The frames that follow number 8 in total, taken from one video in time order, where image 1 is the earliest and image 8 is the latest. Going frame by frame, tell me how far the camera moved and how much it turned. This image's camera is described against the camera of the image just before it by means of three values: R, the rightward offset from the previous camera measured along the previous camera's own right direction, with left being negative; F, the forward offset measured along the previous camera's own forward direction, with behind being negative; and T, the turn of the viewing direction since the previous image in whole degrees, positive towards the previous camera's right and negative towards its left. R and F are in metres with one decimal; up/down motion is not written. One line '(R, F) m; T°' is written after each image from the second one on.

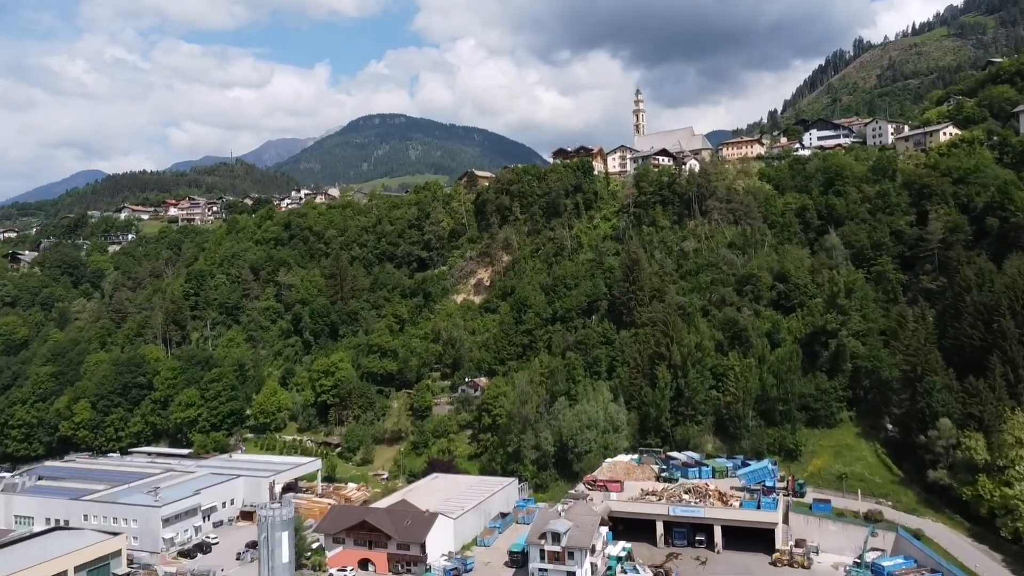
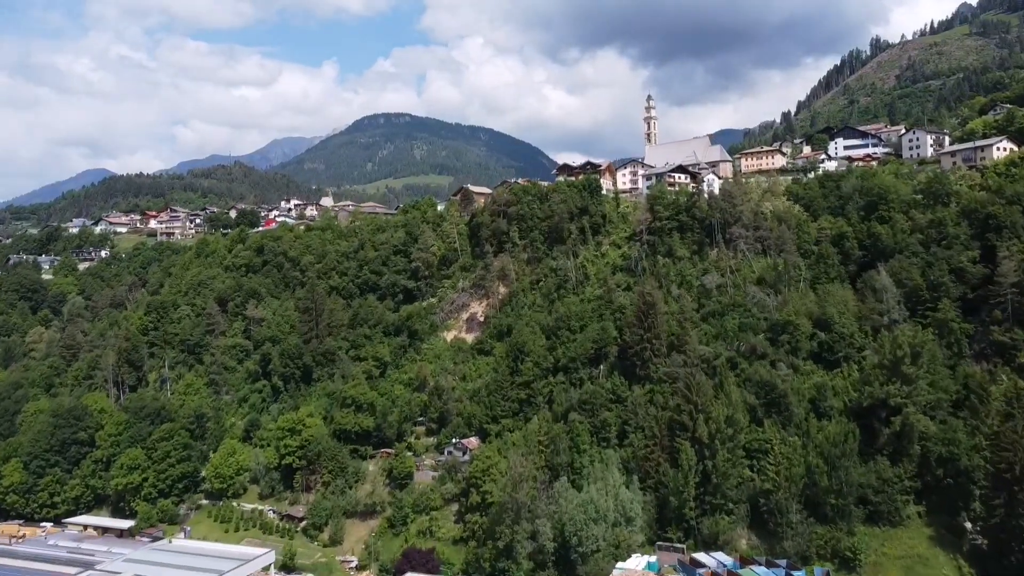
(+0.5, +5.1) m; 0°
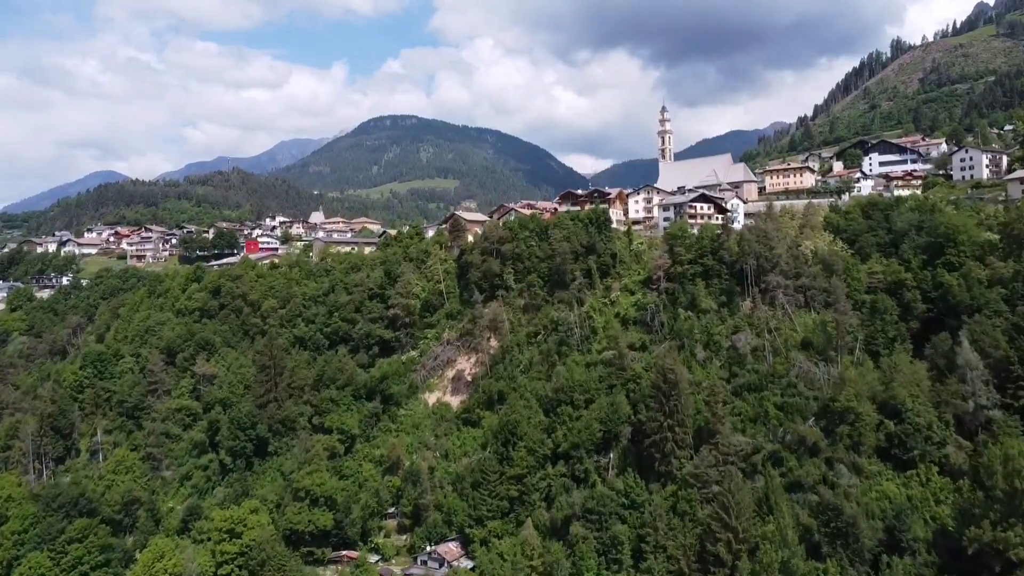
(+0.6, +6.0) m; -1°
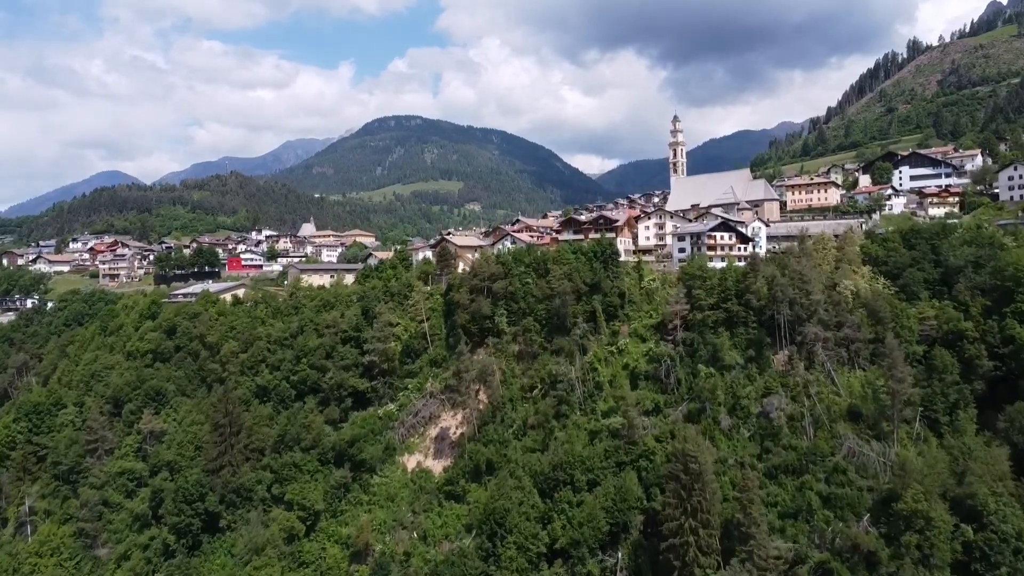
(+0.5, +4.5) m; 0°
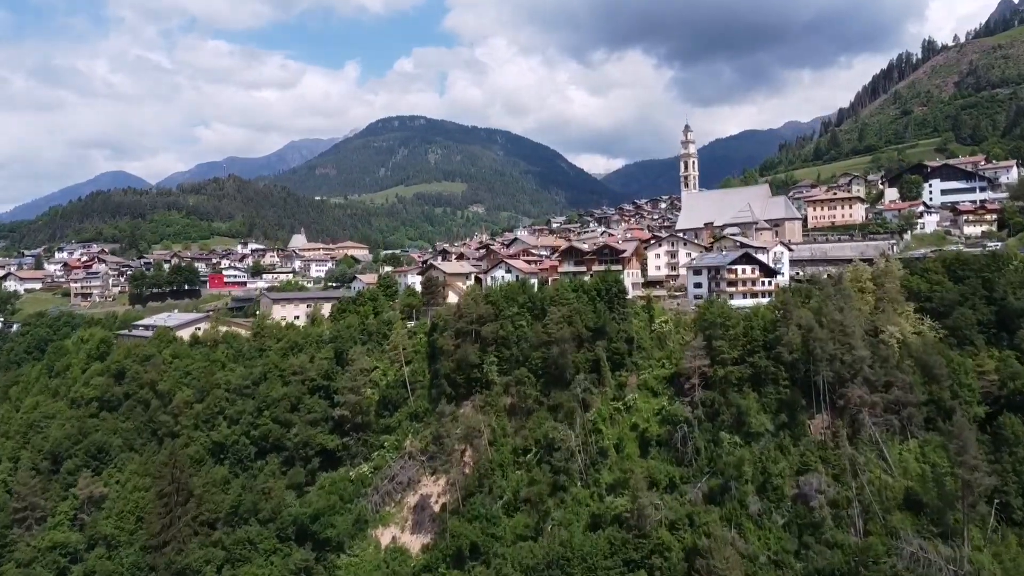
(+0.5, +4.0) m; 0°
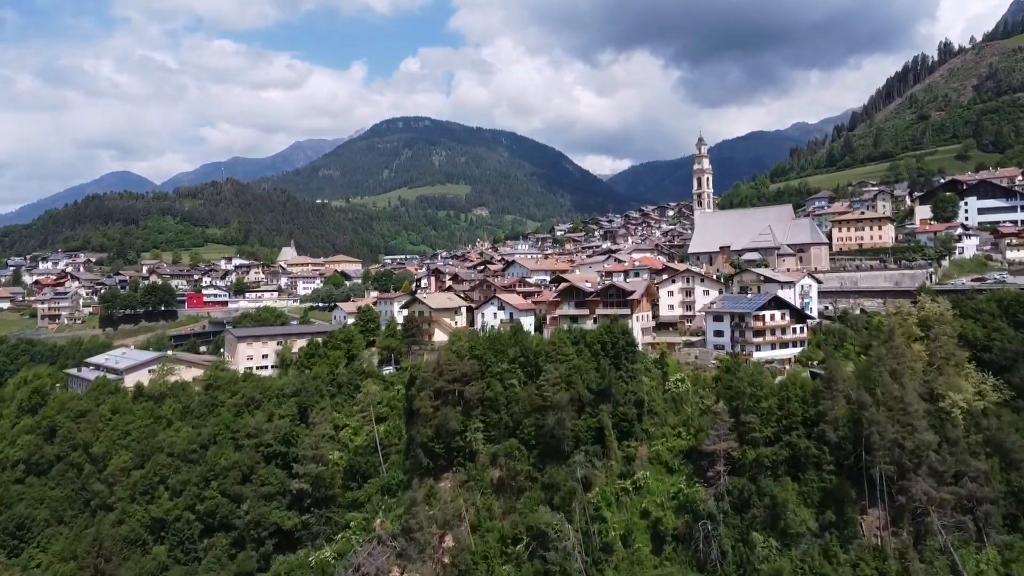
(+0.5, +4.0) m; 0°
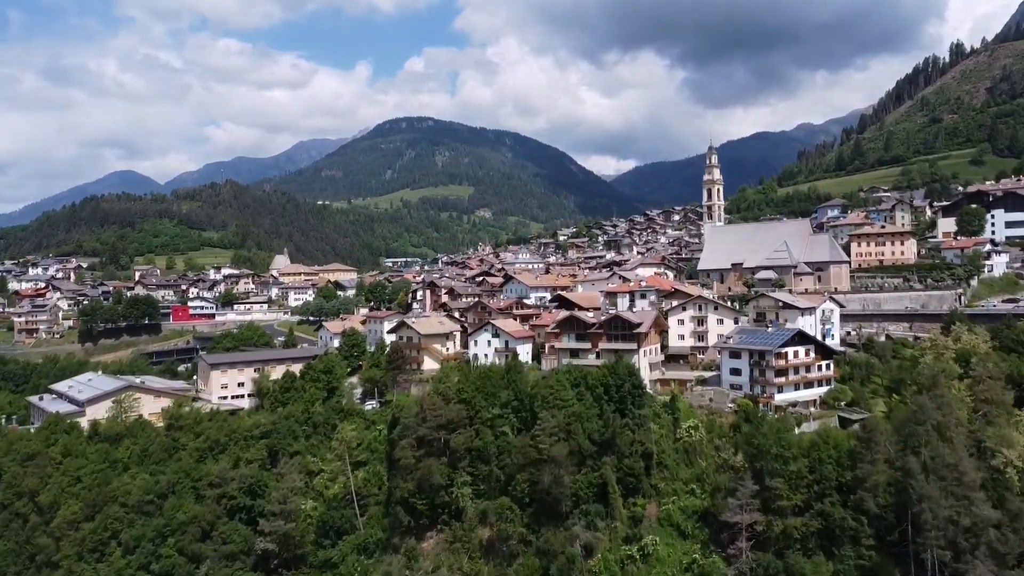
(+0.3, +2.5) m; 0°
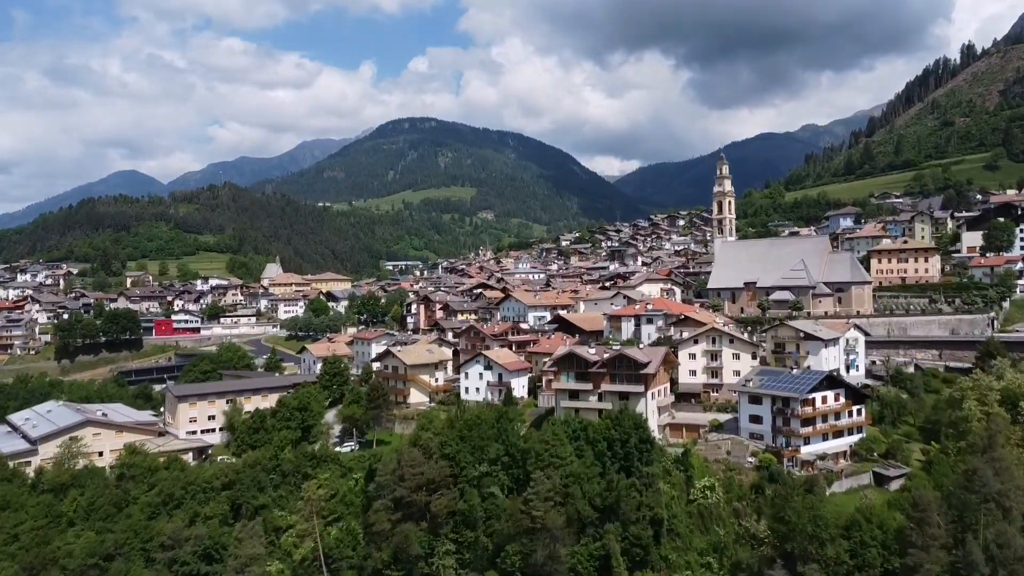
(+0.3, +2.5) m; 0°
